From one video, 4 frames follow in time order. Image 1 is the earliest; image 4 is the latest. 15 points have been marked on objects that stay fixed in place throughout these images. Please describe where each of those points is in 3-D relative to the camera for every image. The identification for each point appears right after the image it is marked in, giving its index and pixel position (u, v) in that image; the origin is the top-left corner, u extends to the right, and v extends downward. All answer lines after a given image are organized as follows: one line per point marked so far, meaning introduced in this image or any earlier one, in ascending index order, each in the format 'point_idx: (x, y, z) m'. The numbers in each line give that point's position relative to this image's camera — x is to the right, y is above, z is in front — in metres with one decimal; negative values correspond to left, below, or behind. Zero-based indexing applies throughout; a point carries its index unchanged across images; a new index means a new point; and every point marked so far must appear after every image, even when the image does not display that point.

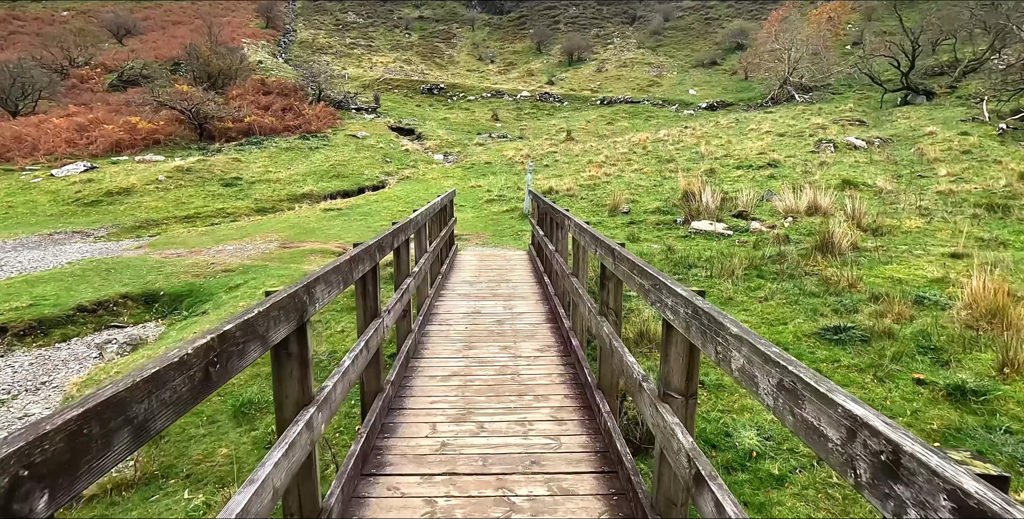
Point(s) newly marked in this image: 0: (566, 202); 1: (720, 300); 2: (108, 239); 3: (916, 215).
0: (+1.3, +1.4, +13.4) m
1: (+2.5, -0.5, +6.5) m
2: (-9.7, +0.5, +13.0) m
3: (+7.5, +0.9, +10.0) m
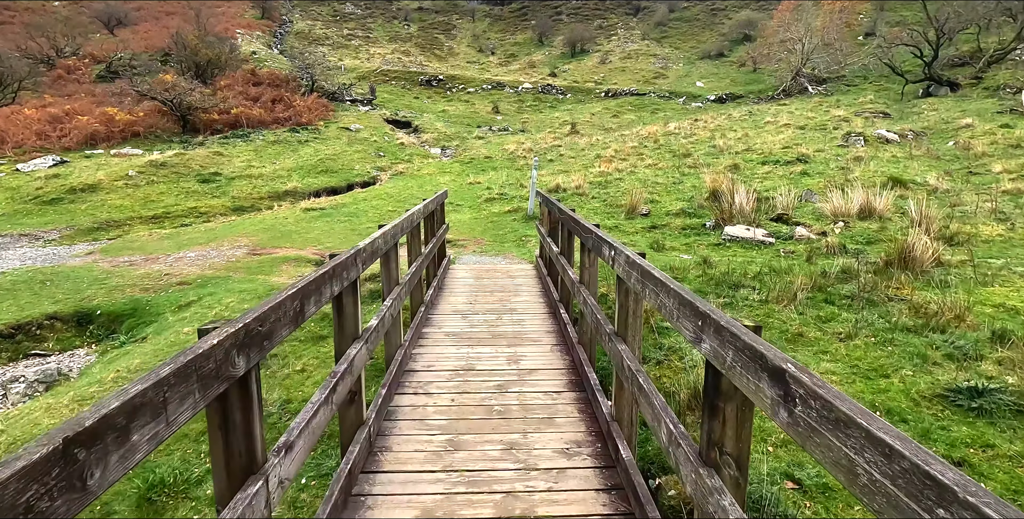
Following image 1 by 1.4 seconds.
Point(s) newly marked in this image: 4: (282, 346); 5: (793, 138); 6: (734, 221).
0: (+1.4, +1.3, +11.9) m
1: (+2.6, -0.7, +5.0) m
2: (-9.7, +0.3, +11.5) m
3: (+7.6, +0.7, +8.5) m
4: (-2.6, -1.0, +6.2) m
5: (+9.9, +4.3, +19.1) m
6: (+3.8, +0.7, +9.3) m
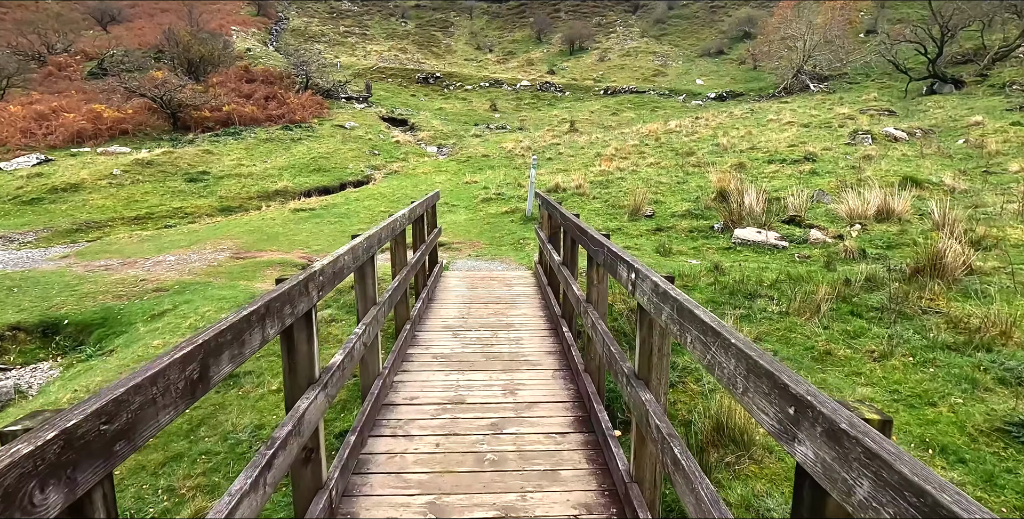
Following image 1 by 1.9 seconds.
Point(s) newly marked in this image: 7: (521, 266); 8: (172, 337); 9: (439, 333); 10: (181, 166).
0: (+1.4, +1.2, +11.4) m
1: (+2.5, -0.8, +4.5) m
2: (-9.7, +0.3, +11.0) m
3: (+7.5, +0.6, +8.1) m
4: (-2.7, -1.1, +5.7) m
5: (+9.8, +4.3, +18.6) m
6: (+3.8, +0.6, +8.8) m
7: (+0.1, -0.1, +8.0) m
8: (-4.1, -0.9, +6.5) m
9: (-0.6, -0.6, +4.5) m
10: (-10.9, +3.1, +17.7) m
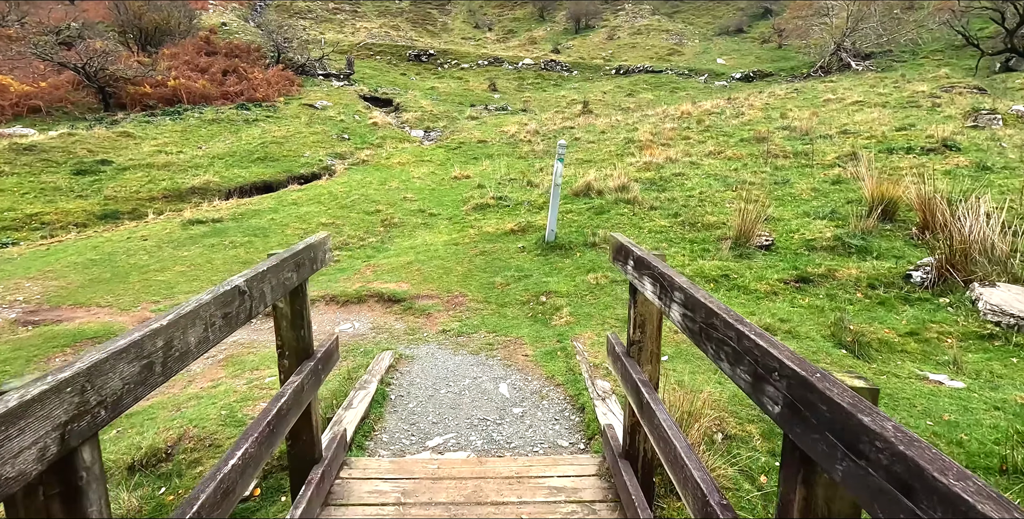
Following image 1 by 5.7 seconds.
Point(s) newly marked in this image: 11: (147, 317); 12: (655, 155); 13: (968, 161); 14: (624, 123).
0: (+1.5, +0.6, +7.0) m
1: (+2.7, -1.6, +0.3) m
2: (-9.6, -0.3, +6.7) m
3: (+7.7, -0.2, +3.7) m
4: (-2.5, -1.8, +1.4) m
5: (+9.9, +3.8, +14.2) m
6: (+3.9, -0.1, +4.5) m
7: (+0.2, -0.8, +3.7) m
8: (-4.0, -1.7, +2.2) m
9: (-0.5, -1.4, +0.2) m
10: (-10.8, +2.6, +13.3) m
11: (-3.7, -0.6, +5.5) m
12: (+2.9, +2.1, +11.1) m
13: (+7.2, +1.6, +8.5) m
14: (+3.8, +4.7, +18.5) m
